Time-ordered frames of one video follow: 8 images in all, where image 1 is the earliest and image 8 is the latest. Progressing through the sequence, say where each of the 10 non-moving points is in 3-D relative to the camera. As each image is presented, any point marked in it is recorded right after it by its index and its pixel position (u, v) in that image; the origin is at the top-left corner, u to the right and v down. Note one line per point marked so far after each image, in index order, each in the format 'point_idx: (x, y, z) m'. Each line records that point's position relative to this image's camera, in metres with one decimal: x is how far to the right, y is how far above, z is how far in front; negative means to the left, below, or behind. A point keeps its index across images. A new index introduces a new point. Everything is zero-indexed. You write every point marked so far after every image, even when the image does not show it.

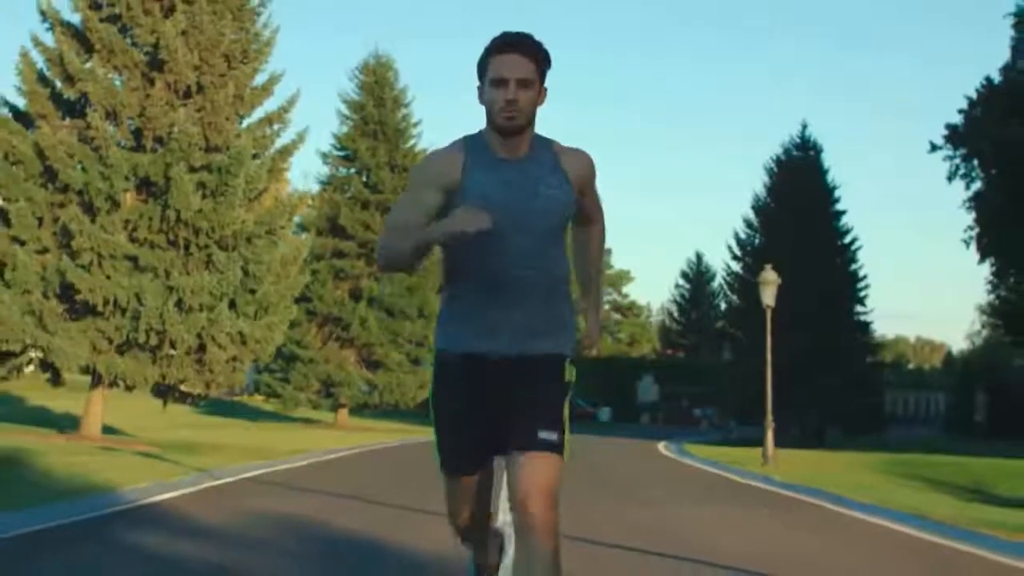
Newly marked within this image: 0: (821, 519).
0: (+4.4, -3.1, +19.9) m
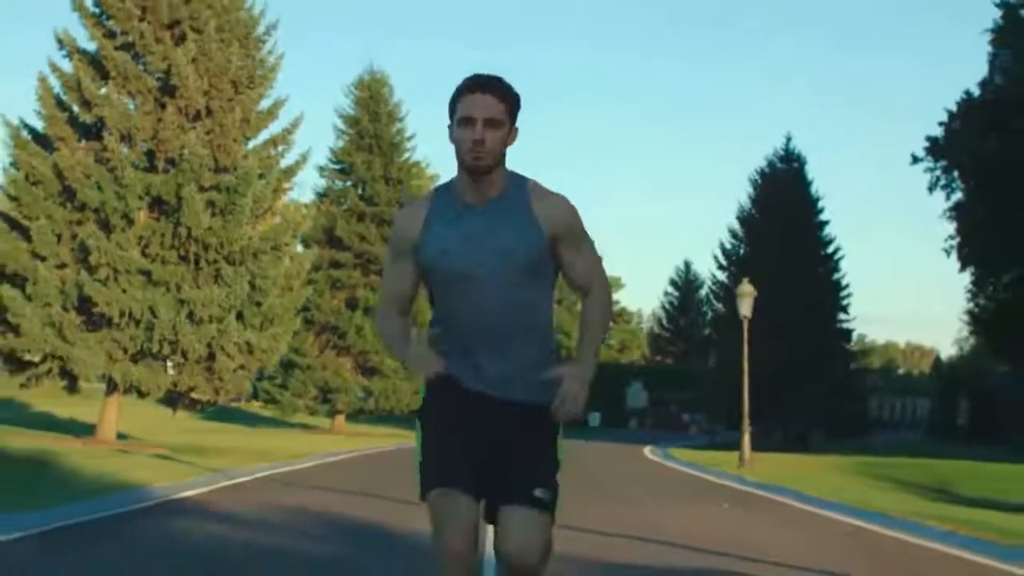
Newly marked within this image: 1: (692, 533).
0: (+4.3, -3.4, +21.7) m
1: (+2.3, -2.9, +17.5) m
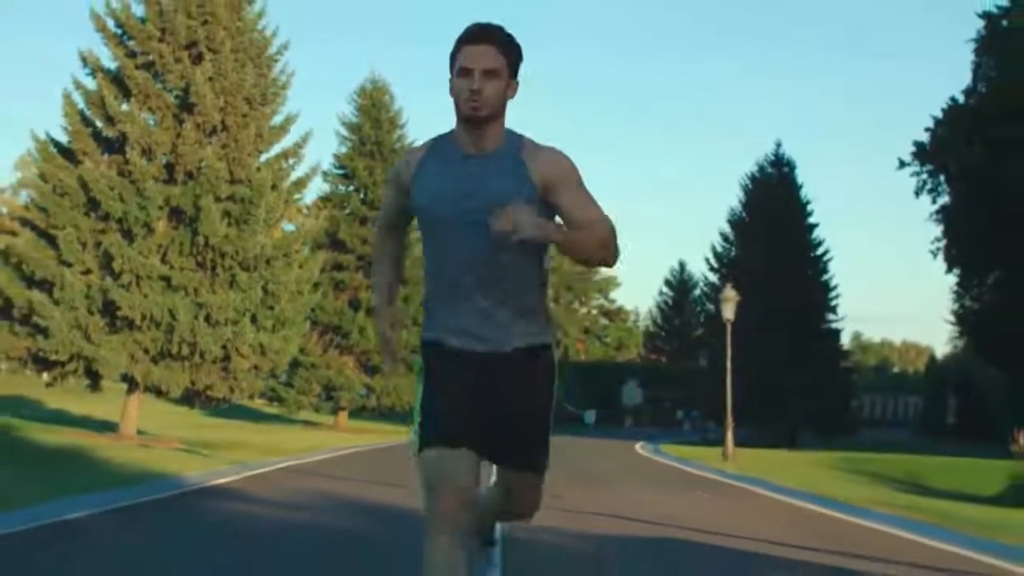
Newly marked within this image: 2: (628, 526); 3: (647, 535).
0: (+4.2, -3.5, +23.7) m
1: (+2.2, -3.0, +19.5) m
2: (+1.4, -2.6, +16.0) m
3: (+1.5, -2.6, +15.6) m
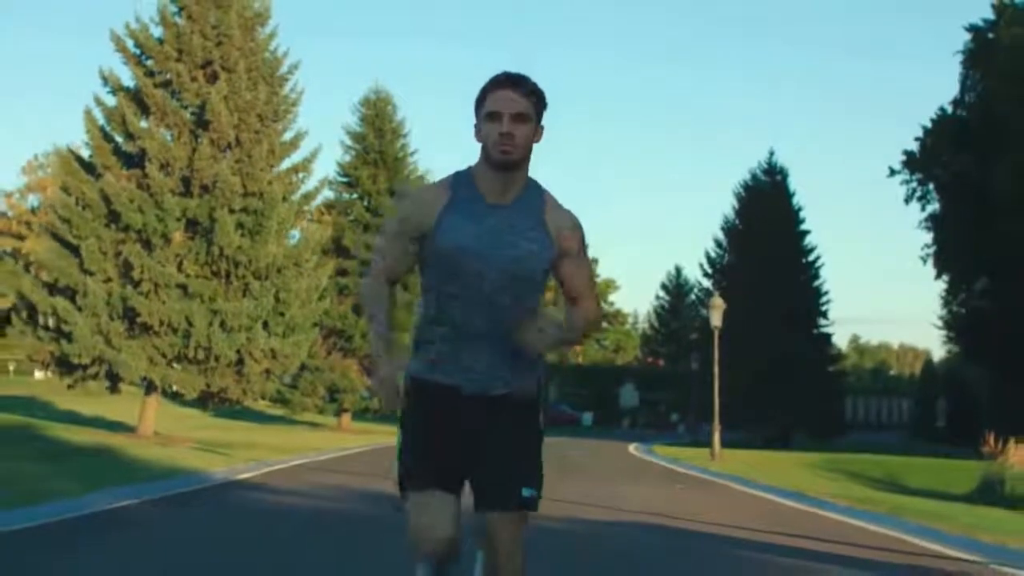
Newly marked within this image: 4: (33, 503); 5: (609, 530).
0: (+4.1, -3.7, +25.4) m
1: (+2.2, -3.2, +21.3) m
2: (+1.4, -2.8, +17.7) m
3: (+1.5, -2.8, +17.4) m
4: (-5.9, -2.7, +18.0) m
5: (+1.1, -2.7, +16.2) m
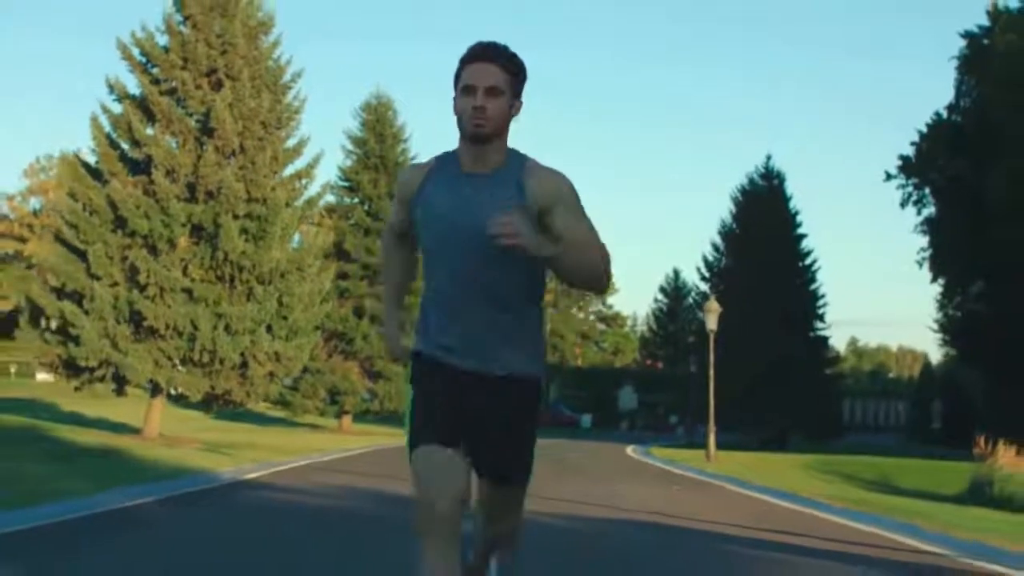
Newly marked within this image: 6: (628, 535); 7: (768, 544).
0: (+4.1, -3.8, +26.0) m
1: (+2.1, -3.3, +21.9) m
2: (+1.4, -2.9, +18.4) m
3: (+1.5, -2.9, +18.0) m
4: (-5.9, -2.7, +18.7) m
5: (+1.1, -2.7, +16.8) m
6: (+1.3, -2.7, +15.9) m
7: (+2.8, -2.7, +15.6) m
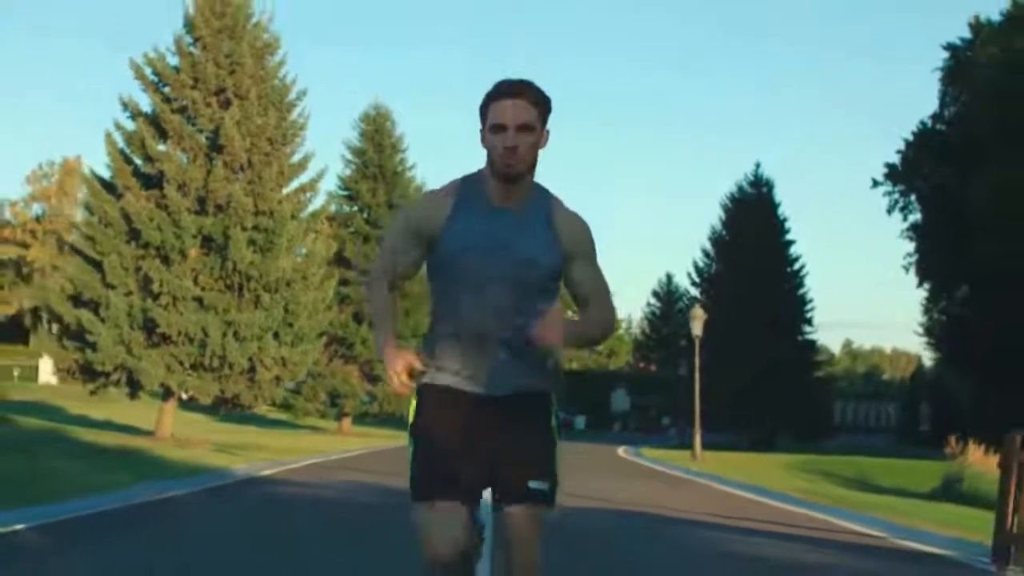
0: (+4.0, -4.0, +27.8) m
1: (+2.0, -3.5, +23.7) m
2: (+1.3, -3.1, +20.1) m
3: (+1.4, -3.0, +19.8) m
4: (-6.0, -2.9, +20.4) m
5: (+1.0, -2.9, +18.6) m
6: (+1.2, -2.9, +17.6) m
7: (+2.7, -2.9, +17.4) m
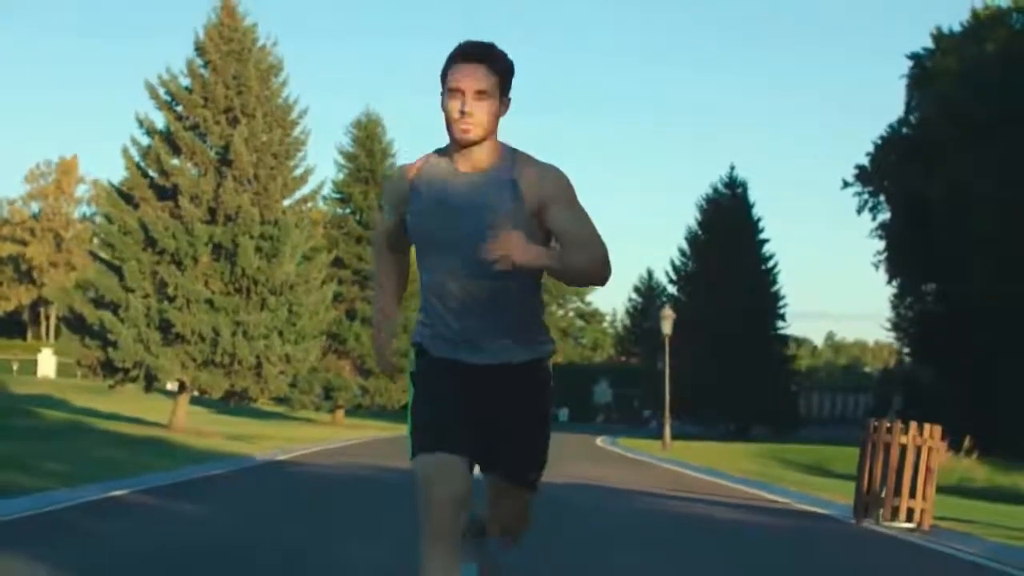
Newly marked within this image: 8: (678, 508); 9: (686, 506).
0: (+3.7, -4.1, +31.2) m
1: (+1.8, -3.6, +27.1) m
2: (+1.0, -3.2, +23.5) m
3: (+1.2, -3.2, +23.1) m
4: (-6.3, -3.1, +23.7) m
5: (+0.7, -3.1, +21.9) m
6: (+1.0, -3.0, +21.0) m
7: (+2.4, -3.1, +20.8) m
8: (+2.2, -2.9, +19.0) m
9: (+2.3, -2.9, +19.3) m
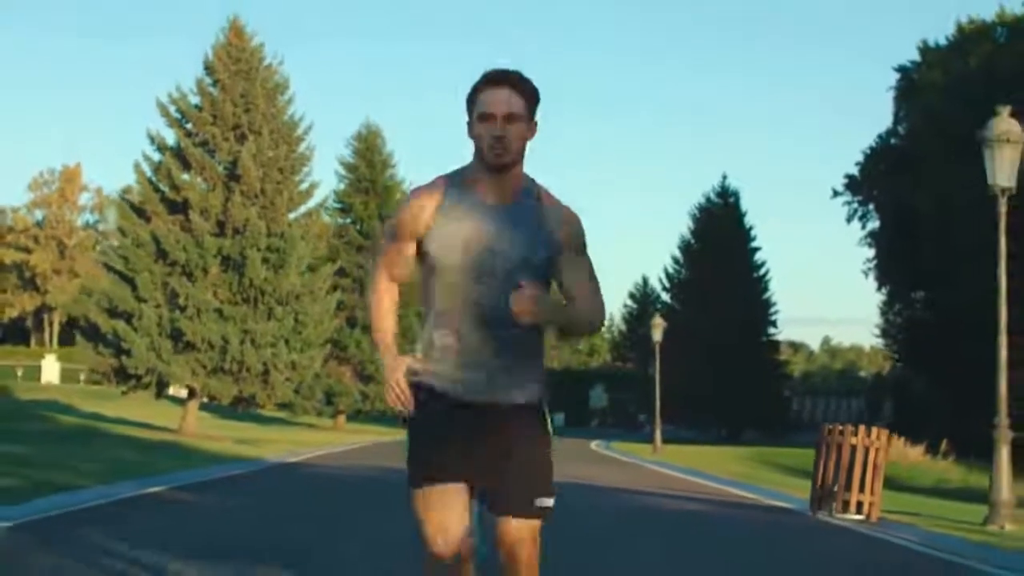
0: (+3.6, -4.3, +32.9) m
1: (+1.7, -3.8, +28.7) m
2: (+1.0, -3.4, +25.2) m
3: (+1.1, -3.4, +24.8) m
4: (-6.4, -3.3, +25.4) m
5: (+0.7, -3.3, +23.6) m
6: (+0.9, -3.2, +22.7) m
7: (+2.4, -3.3, +22.4) m
8: (+2.1, -3.1, +20.7) m
9: (+2.2, -3.1, +21.0) m
